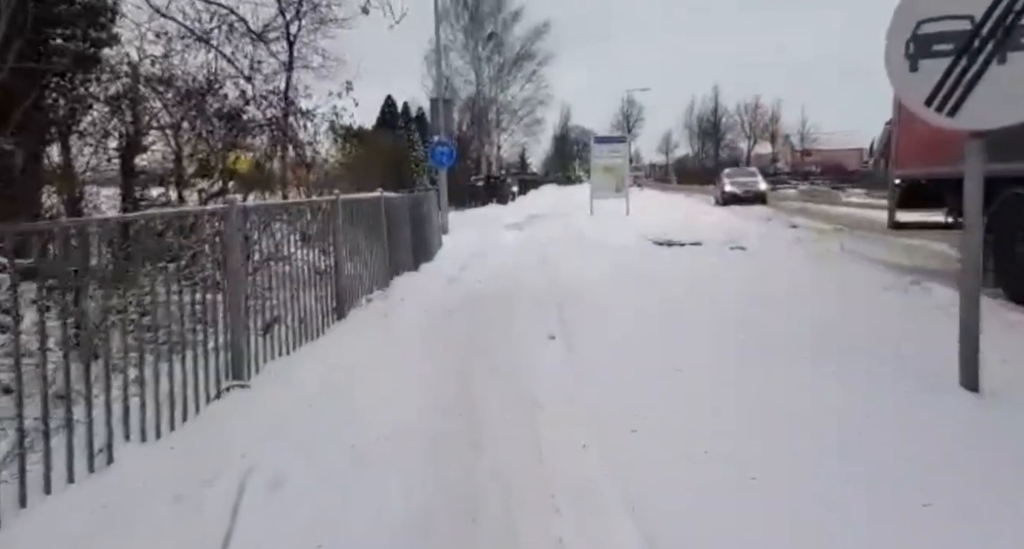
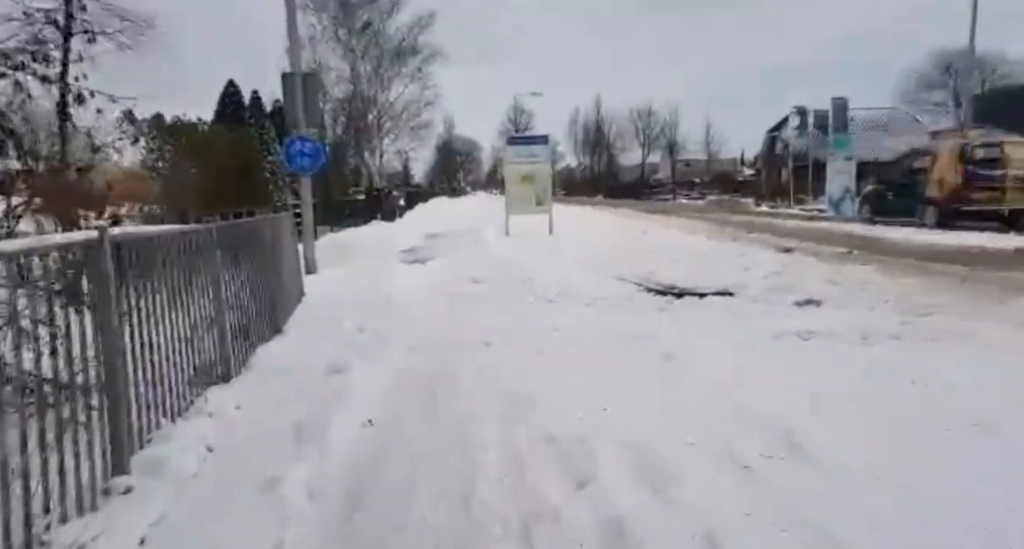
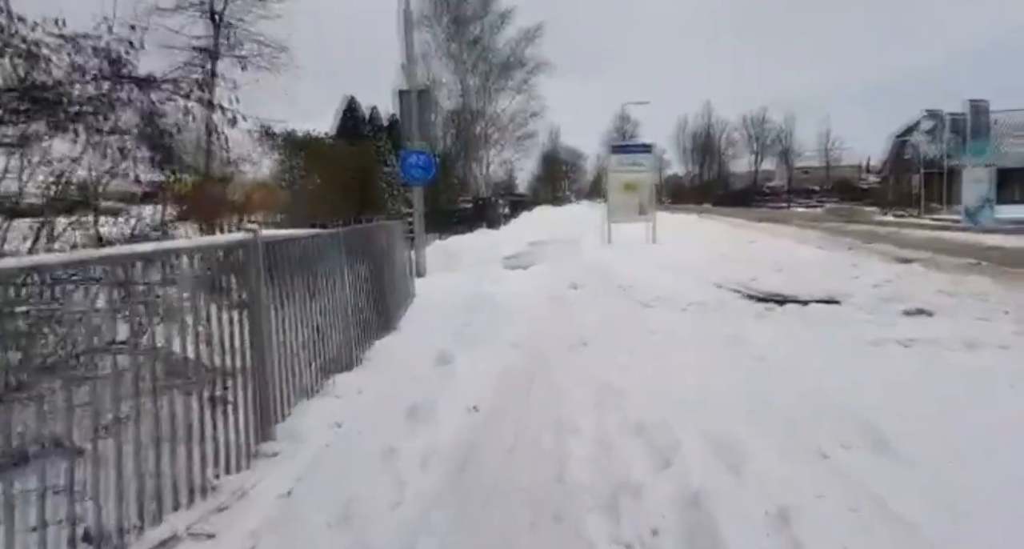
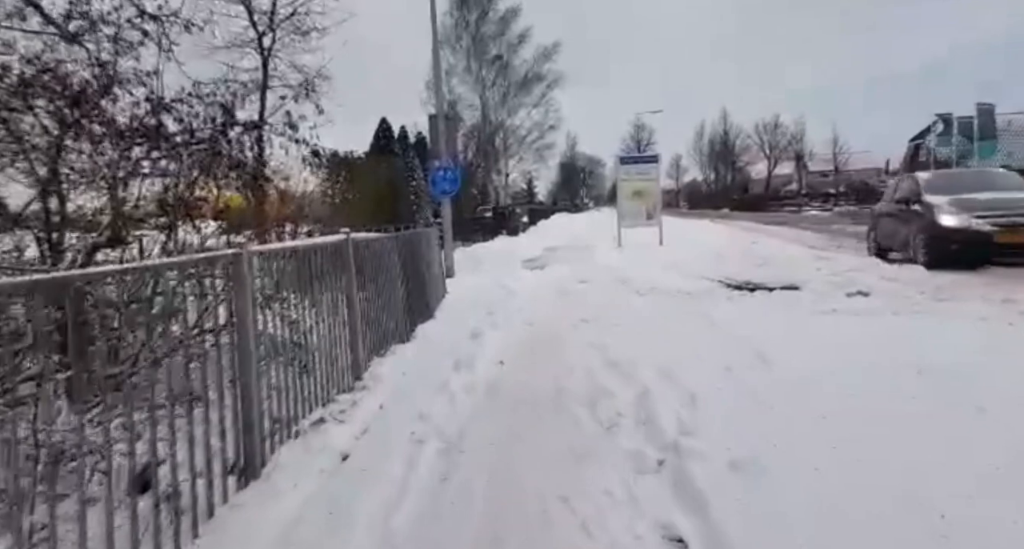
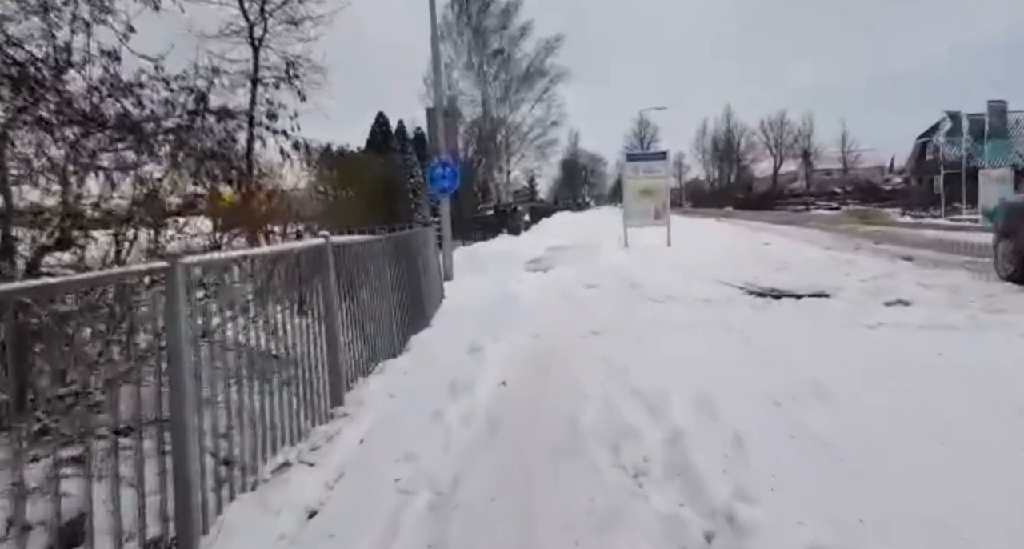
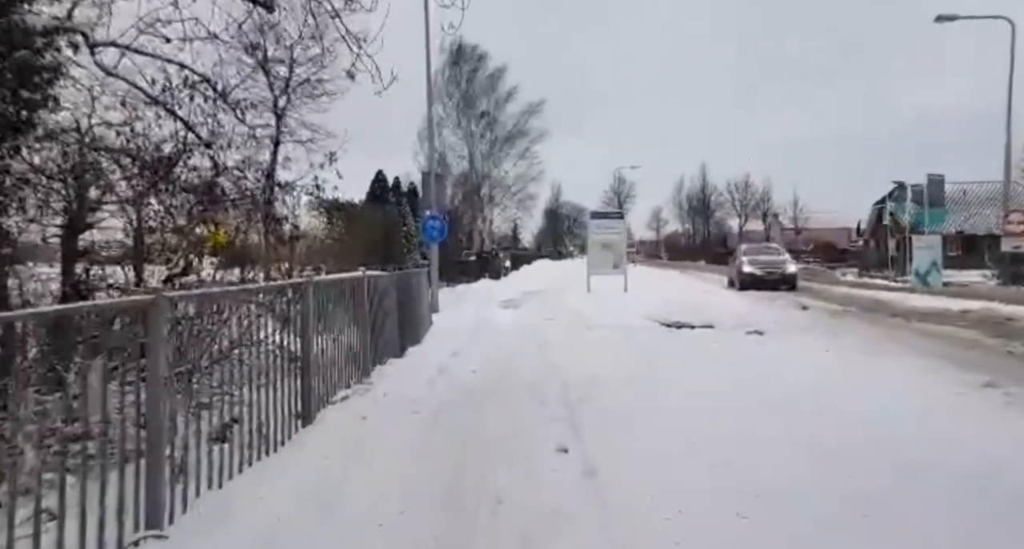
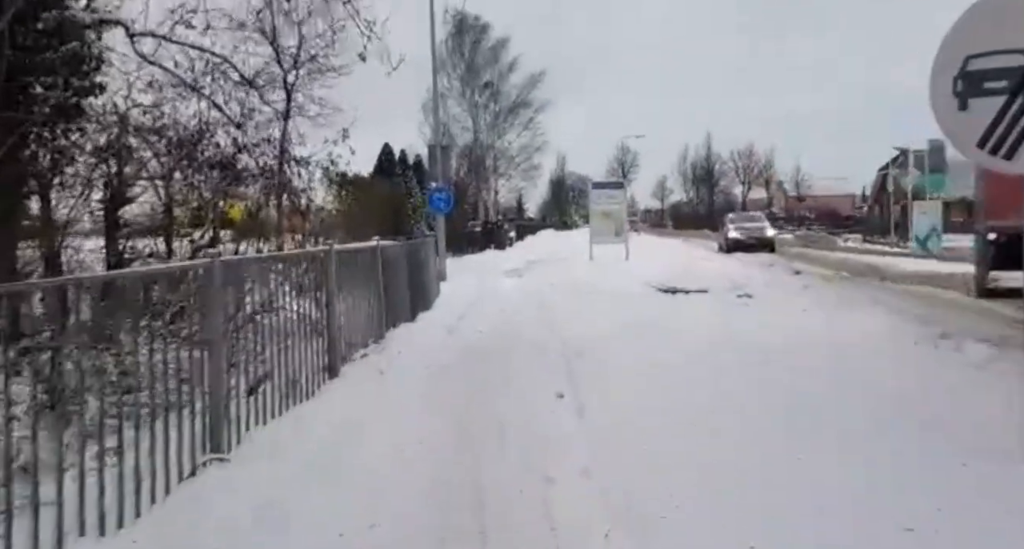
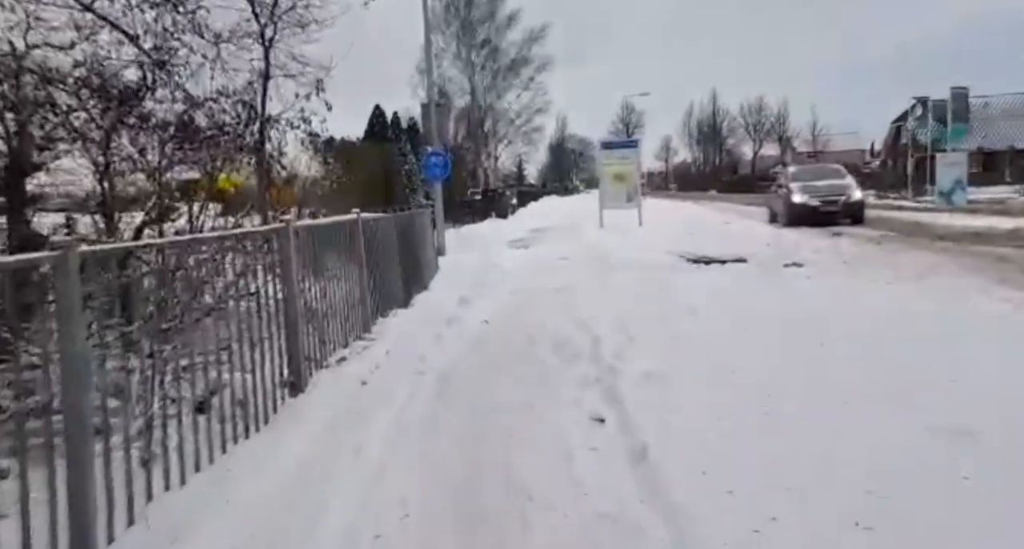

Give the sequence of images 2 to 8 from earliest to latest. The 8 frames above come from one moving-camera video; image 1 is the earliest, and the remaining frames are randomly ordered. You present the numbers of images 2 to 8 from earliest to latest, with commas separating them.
7, 6, 8, 4, 5, 3, 2
